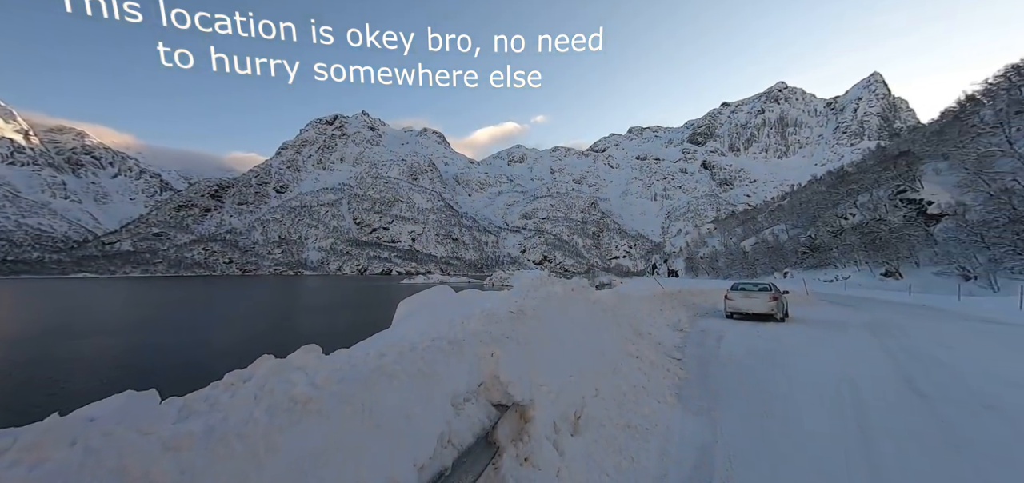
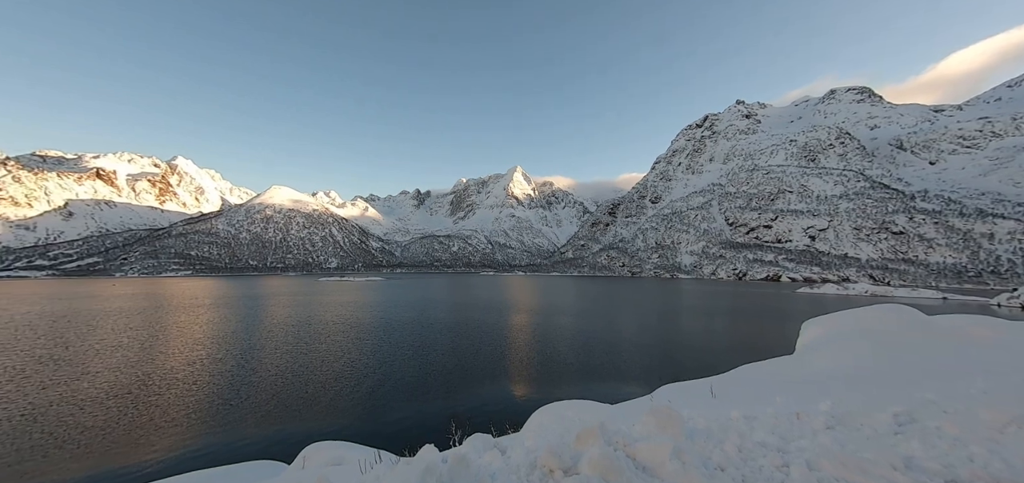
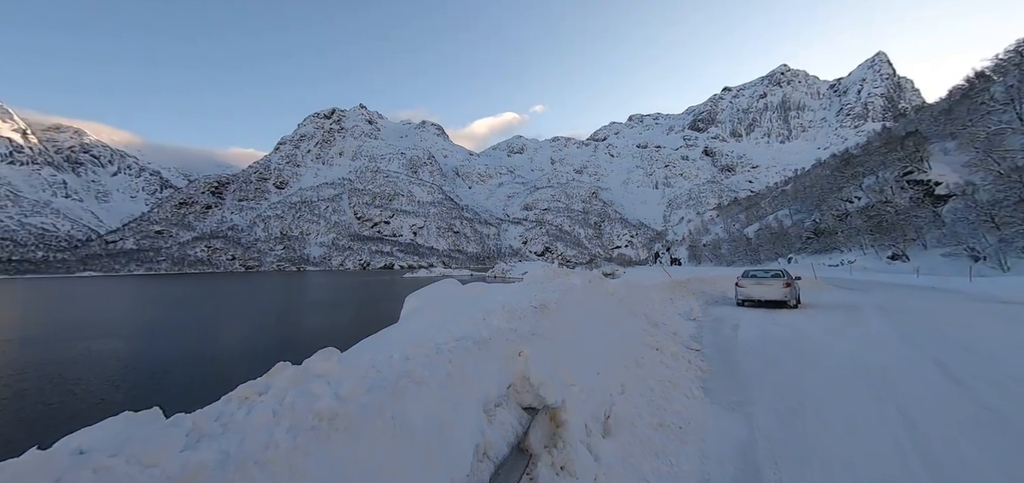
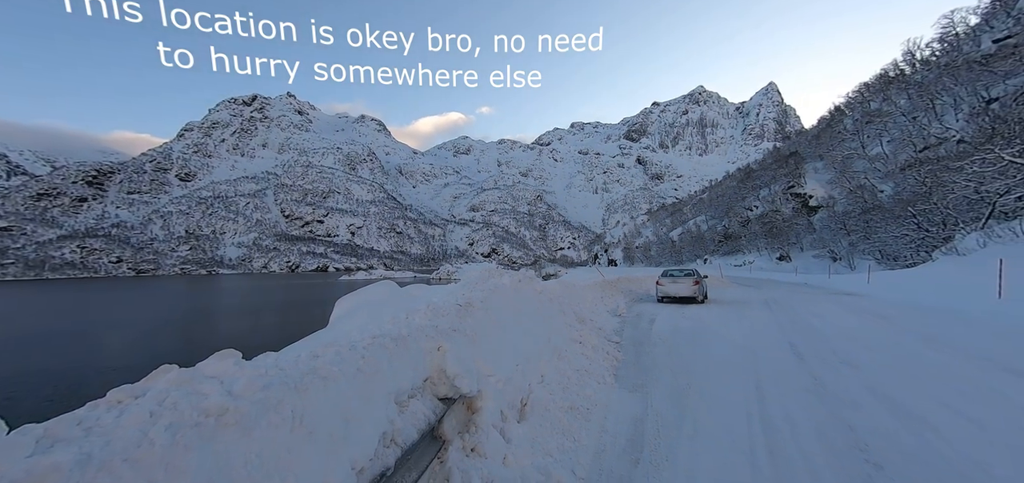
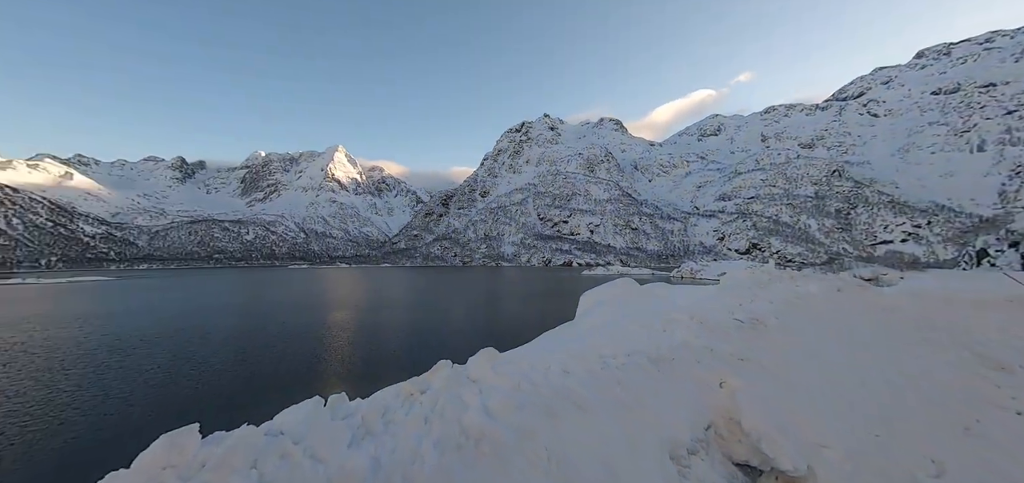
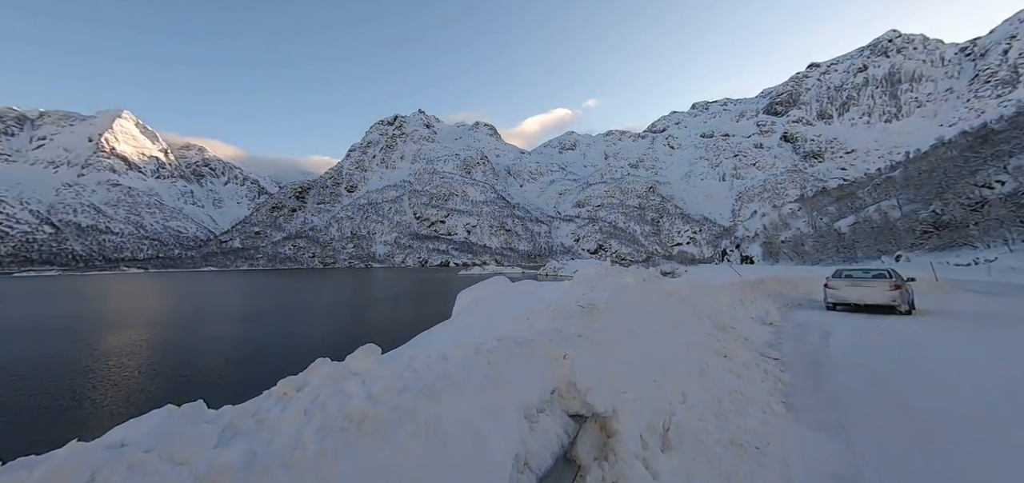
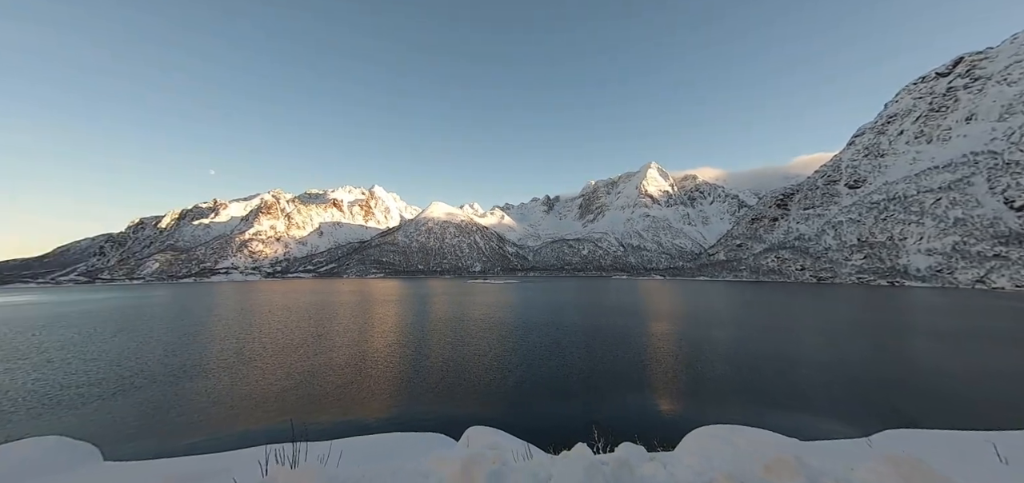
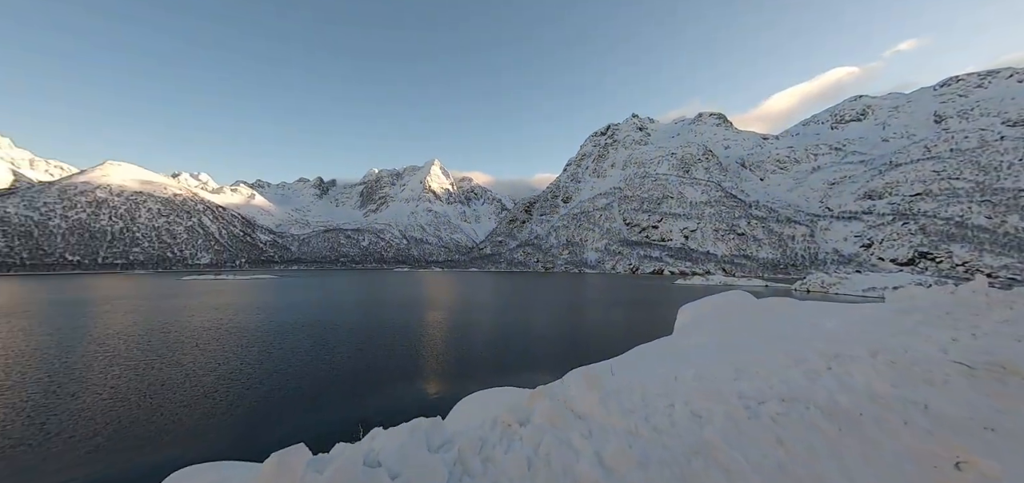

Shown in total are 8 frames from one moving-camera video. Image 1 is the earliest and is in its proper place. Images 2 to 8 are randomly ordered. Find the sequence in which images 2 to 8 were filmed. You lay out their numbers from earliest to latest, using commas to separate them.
4, 3, 6, 5, 8, 2, 7
